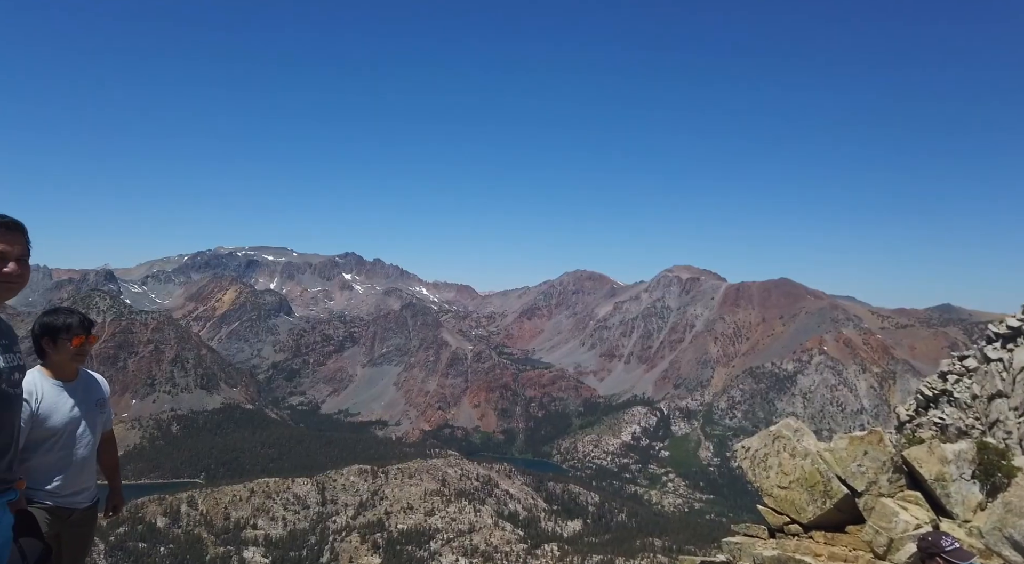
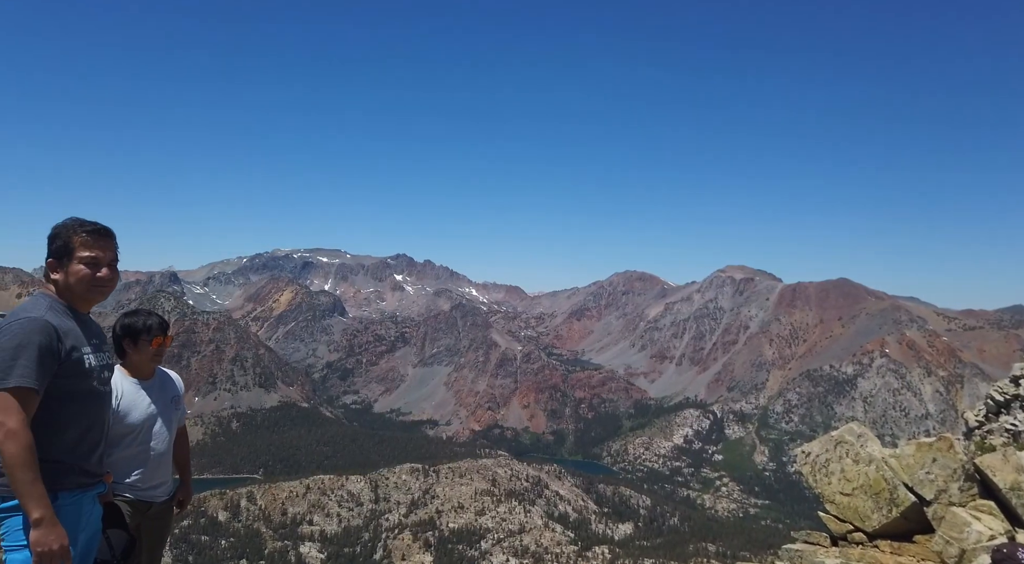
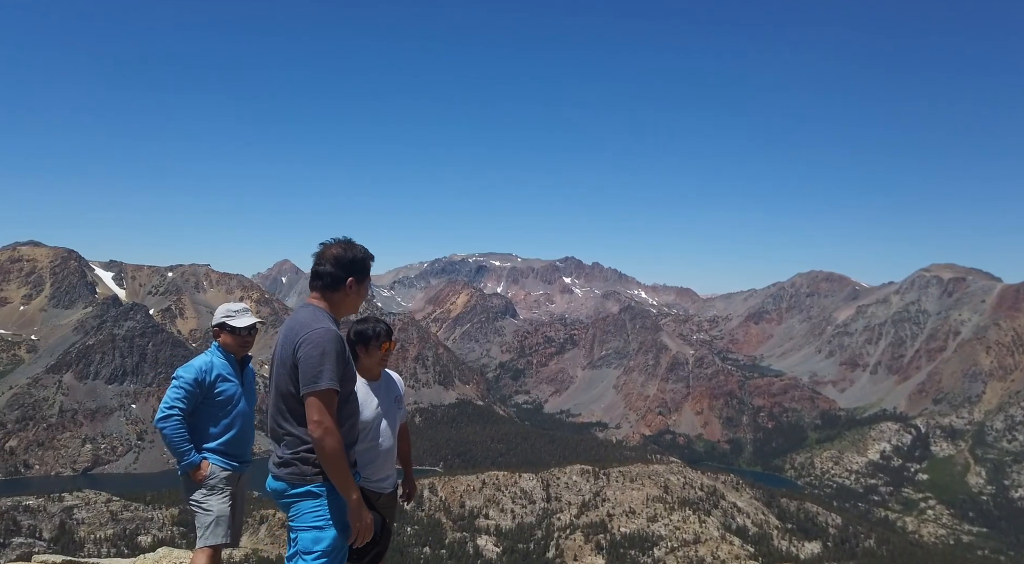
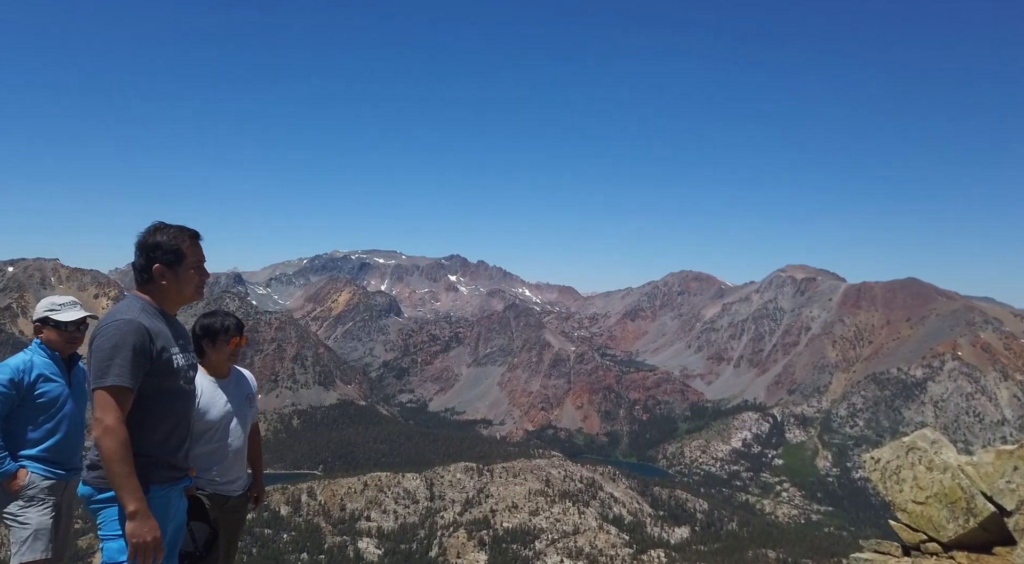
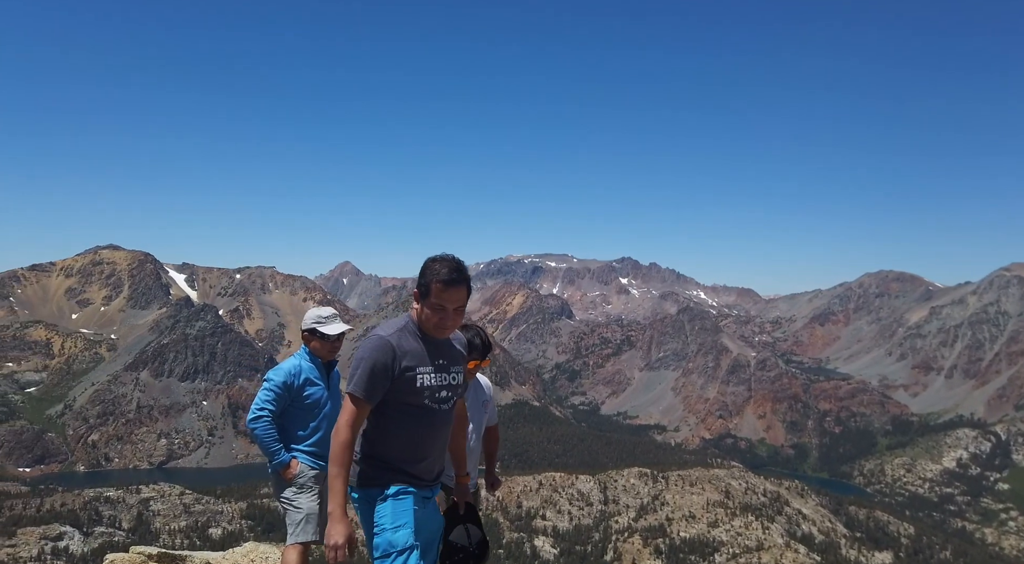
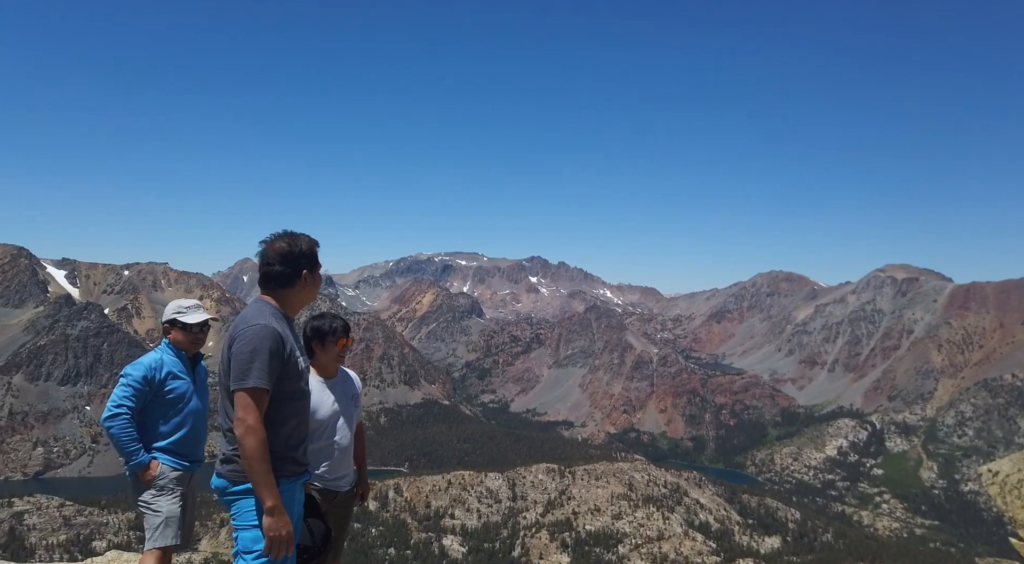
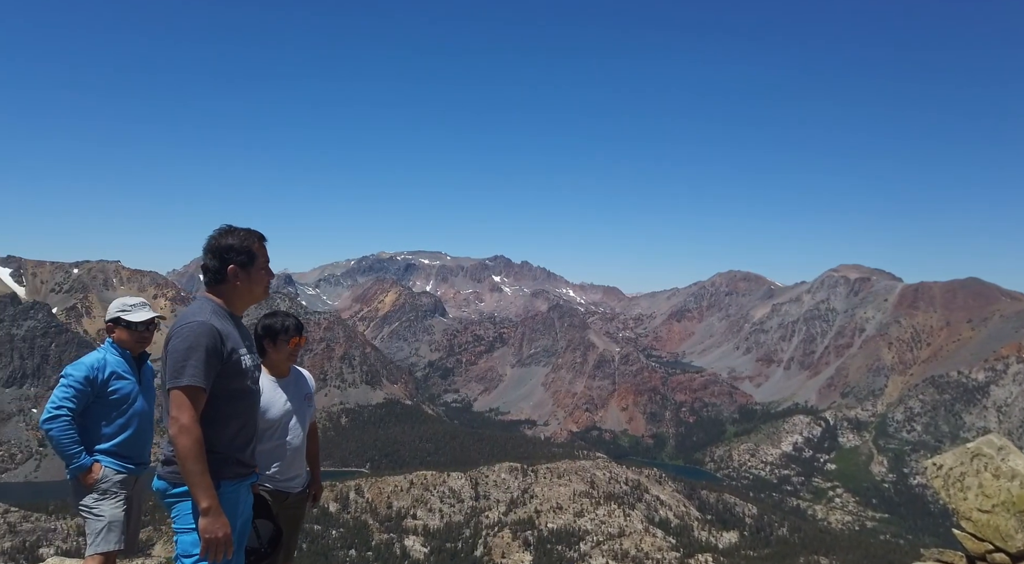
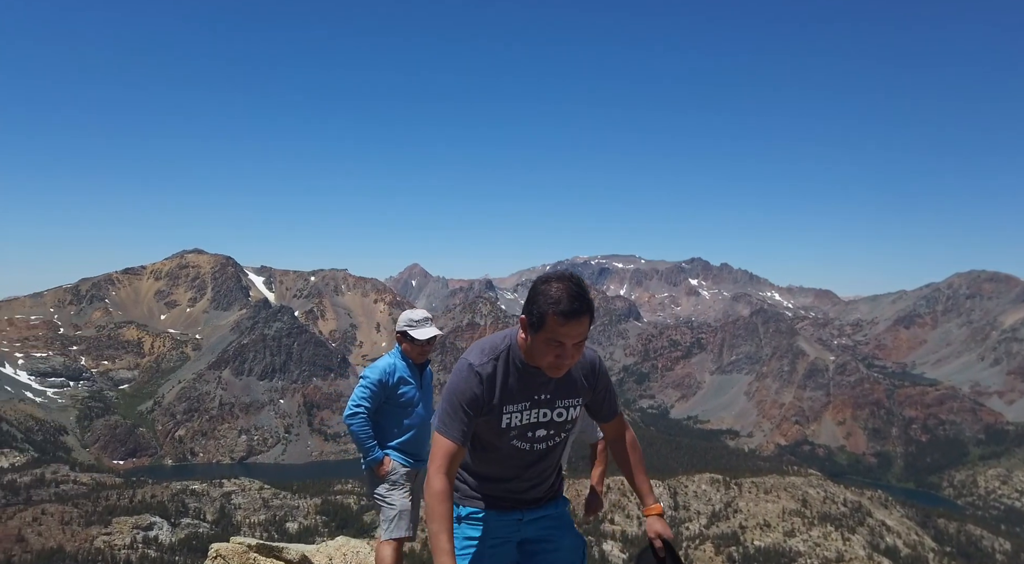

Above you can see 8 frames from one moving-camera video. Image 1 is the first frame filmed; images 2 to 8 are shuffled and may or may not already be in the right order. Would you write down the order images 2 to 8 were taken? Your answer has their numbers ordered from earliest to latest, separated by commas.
2, 4, 7, 6, 3, 5, 8
